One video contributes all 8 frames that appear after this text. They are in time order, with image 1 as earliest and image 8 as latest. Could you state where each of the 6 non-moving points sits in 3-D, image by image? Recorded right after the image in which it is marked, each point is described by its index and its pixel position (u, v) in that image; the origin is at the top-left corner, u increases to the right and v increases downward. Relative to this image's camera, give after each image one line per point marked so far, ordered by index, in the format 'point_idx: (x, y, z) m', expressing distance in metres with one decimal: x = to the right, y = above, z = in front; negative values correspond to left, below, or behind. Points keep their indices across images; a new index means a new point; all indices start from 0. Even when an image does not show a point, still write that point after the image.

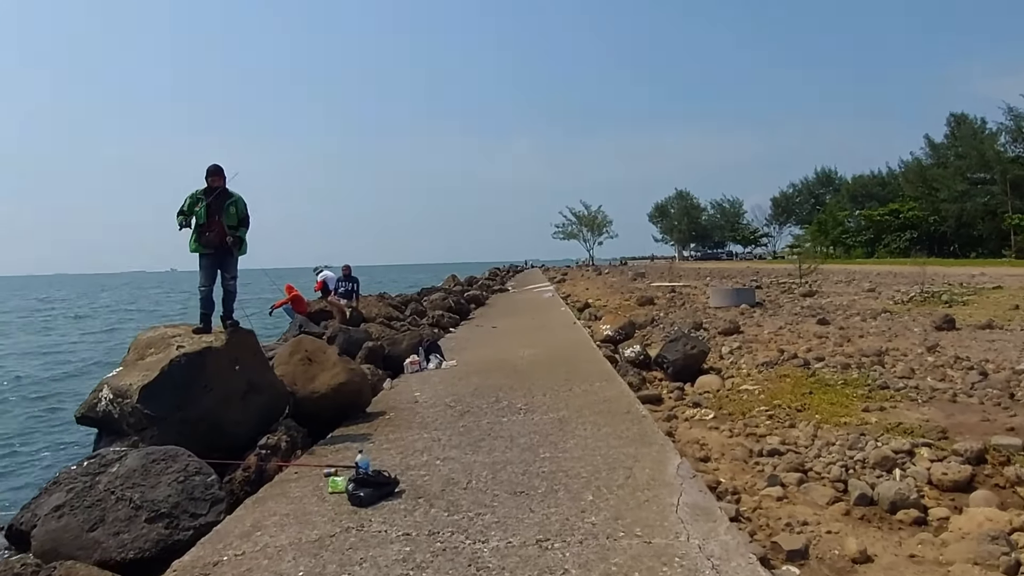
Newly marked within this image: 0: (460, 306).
0: (-1.3, -0.5, +18.3) m
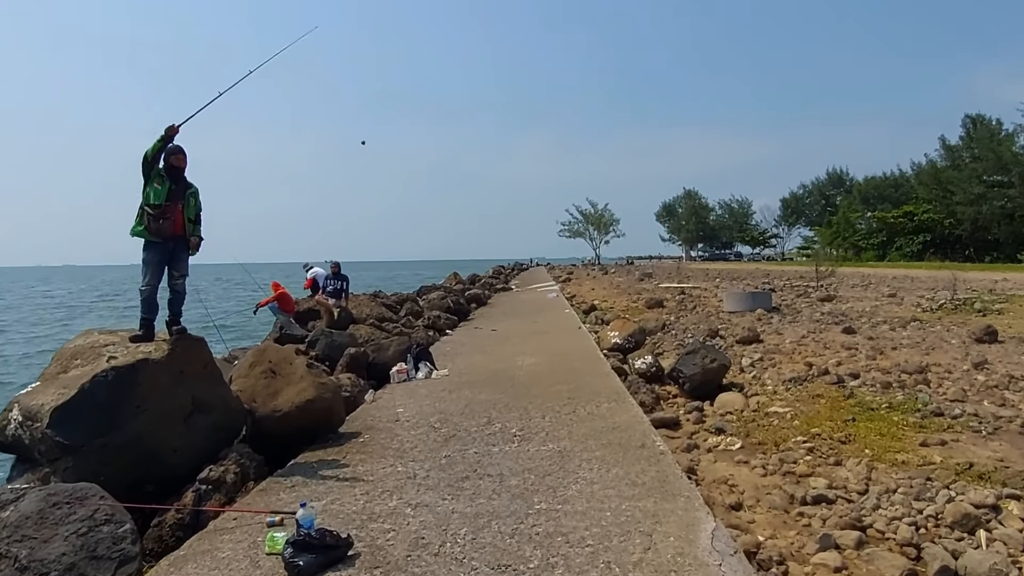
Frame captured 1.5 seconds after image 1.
0: (-1.3, -0.4, +17.4) m
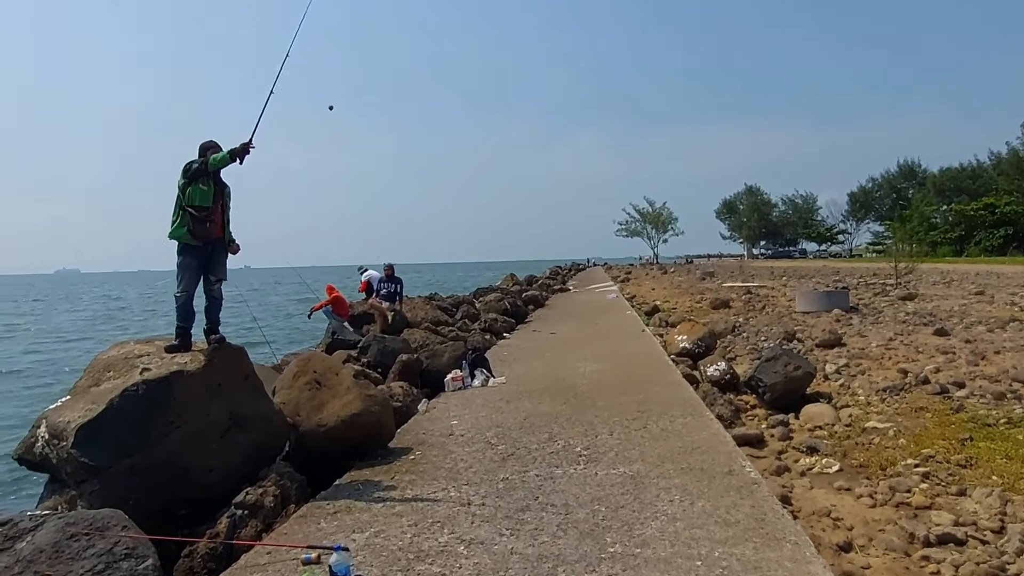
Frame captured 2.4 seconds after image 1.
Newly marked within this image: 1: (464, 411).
0: (+0.1, -0.5, +16.8) m
1: (-0.5, -1.3, +7.3) m
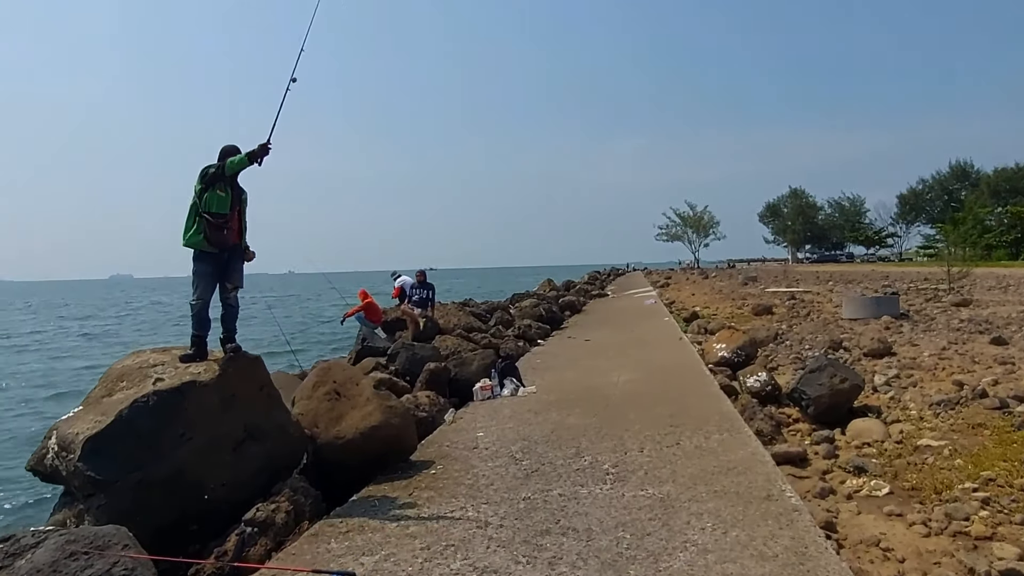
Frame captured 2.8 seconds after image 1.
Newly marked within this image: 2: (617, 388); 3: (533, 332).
0: (+0.9, -0.6, +16.6) m
1: (-0.2, -1.3, +7.0) m
2: (+1.1, -1.1, +7.9) m
3: (+0.4, -0.9, +13.9) m
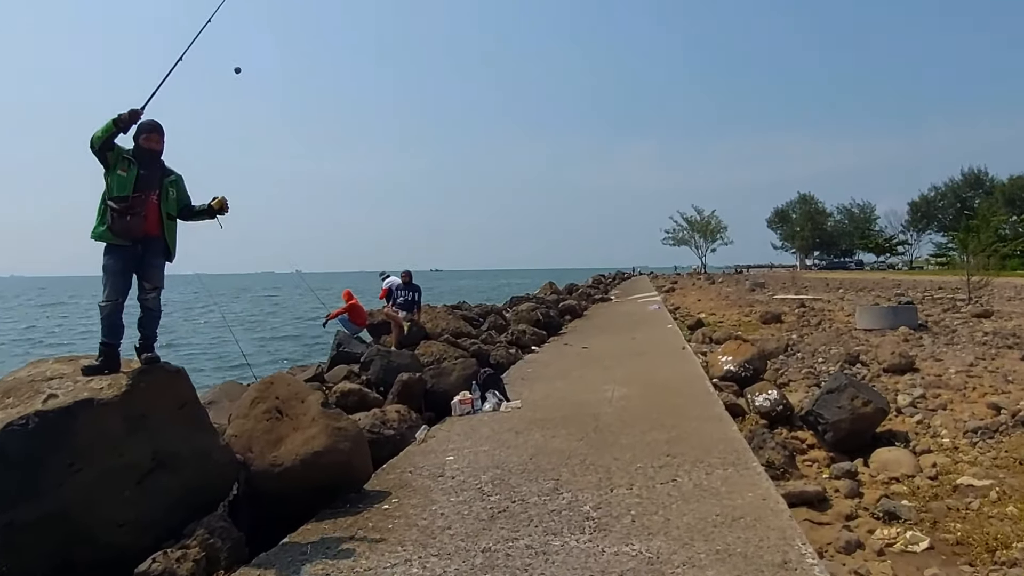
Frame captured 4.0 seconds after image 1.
0: (+0.8, -0.7, +15.8) m
1: (-0.4, -1.4, +6.2) m
2: (+1.0, -1.2, +7.0) m
3: (+0.3, -0.9, +13.1) m
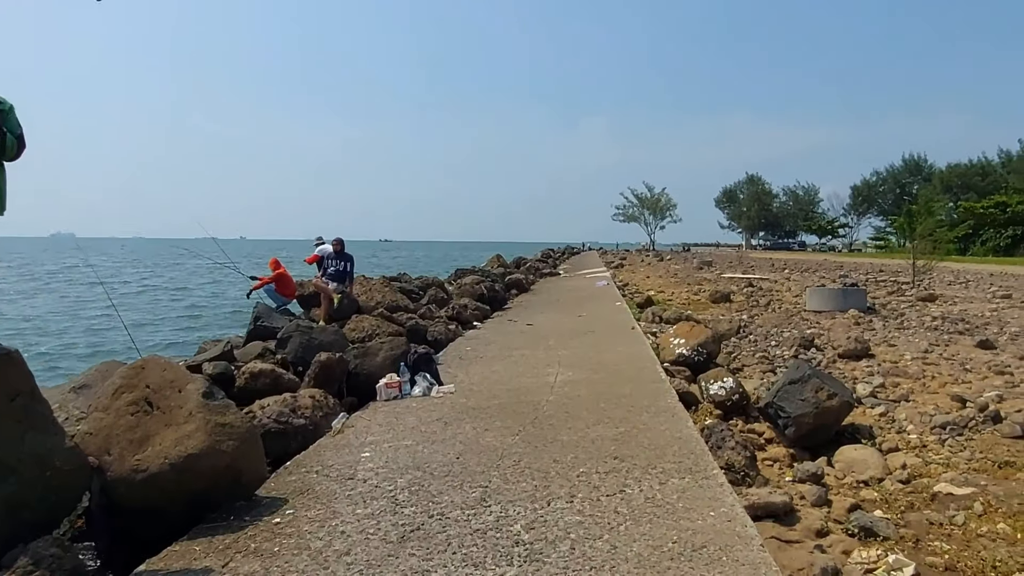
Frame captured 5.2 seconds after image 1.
0: (-0.4, -0.1, +15.0) m
1: (-1.0, -1.1, +5.5) m
2: (+0.4, -0.9, +6.4) m
3: (-0.7, -0.4, +12.3) m
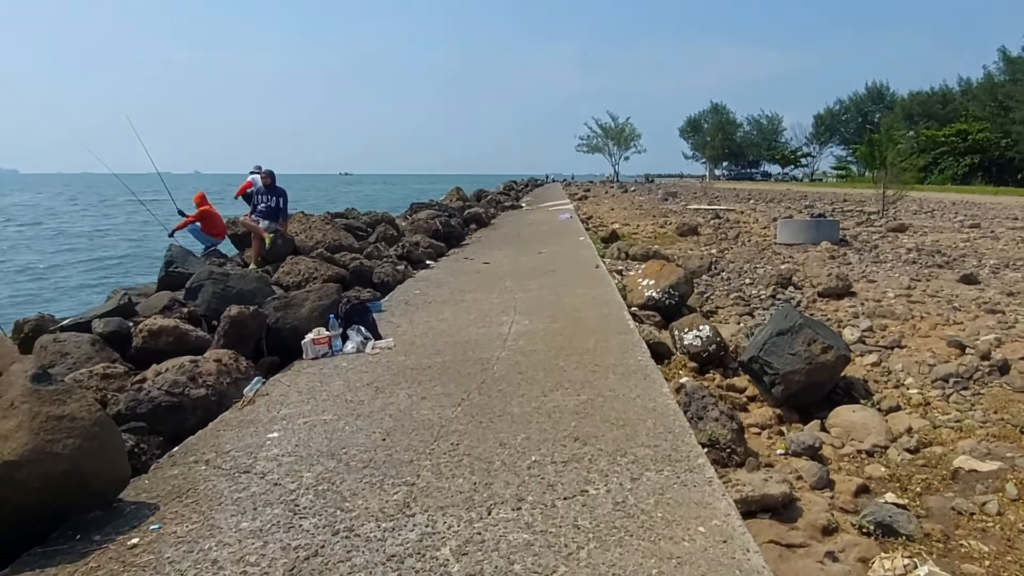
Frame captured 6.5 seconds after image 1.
0: (-1.3, +1.1, +14.0) m
1: (-1.3, -0.8, +4.6) m
2: (-0.1, -0.5, +5.5) m
3: (-1.5, +0.6, +11.4) m
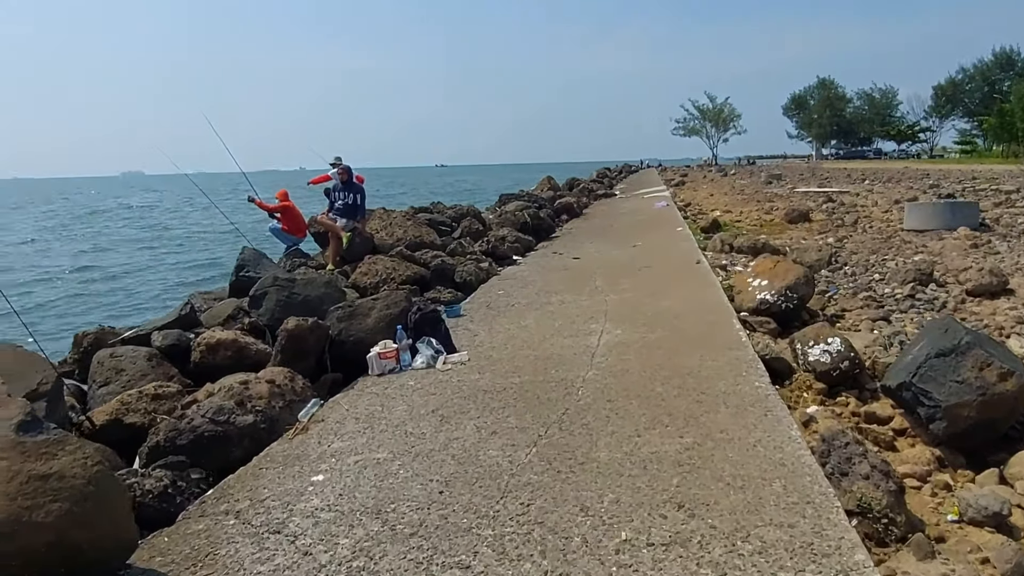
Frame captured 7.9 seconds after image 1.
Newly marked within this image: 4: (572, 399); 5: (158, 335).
0: (+0.4, +1.2, +13.3) m
1: (-0.9, -0.8, +4.0) m
2: (+0.5, -0.5, +4.8) m
3: (-0.1, +0.6, +10.7) m
4: (+0.4, -0.6, +4.1) m
5: (-2.7, -0.4, +5.5) m
